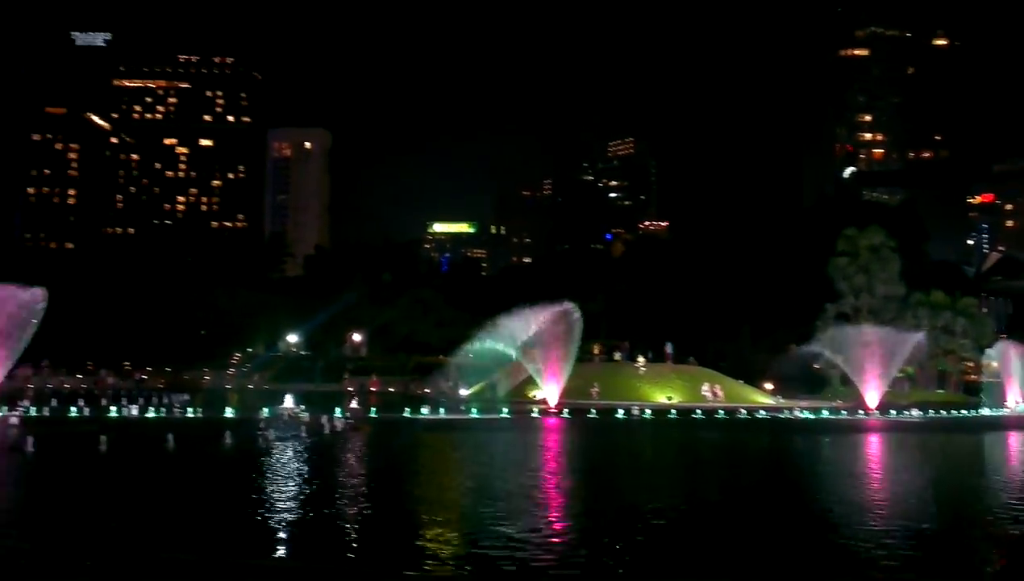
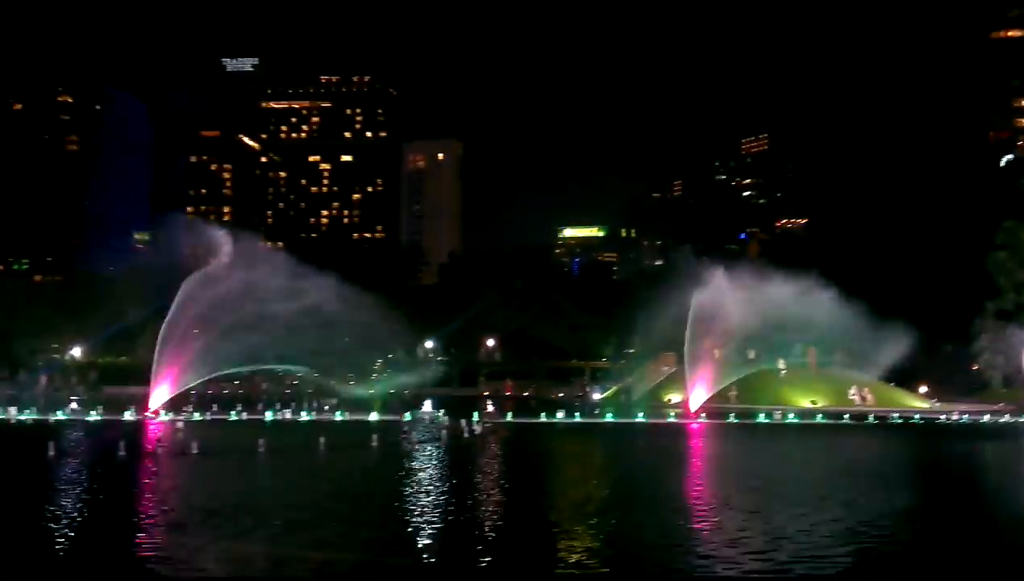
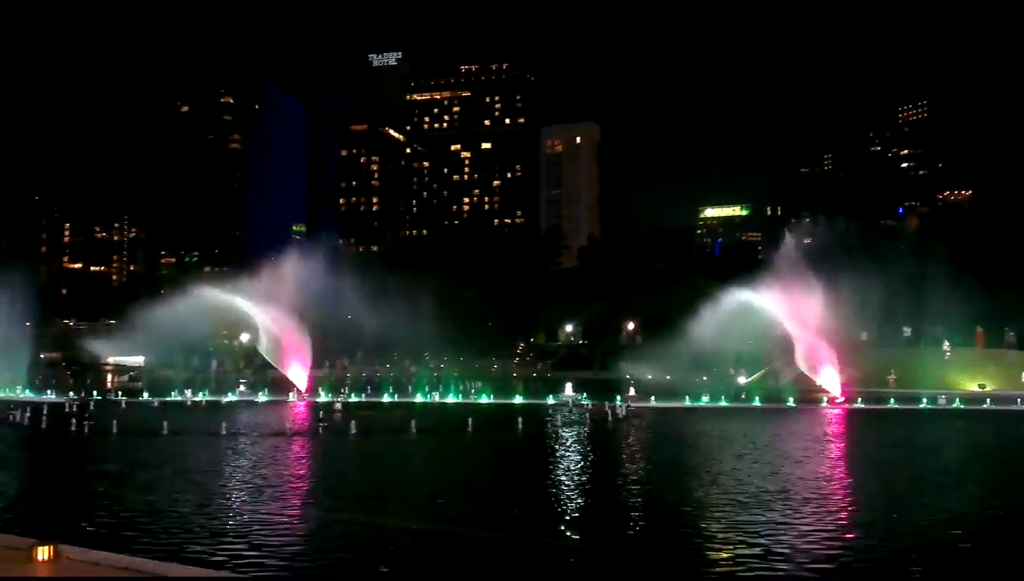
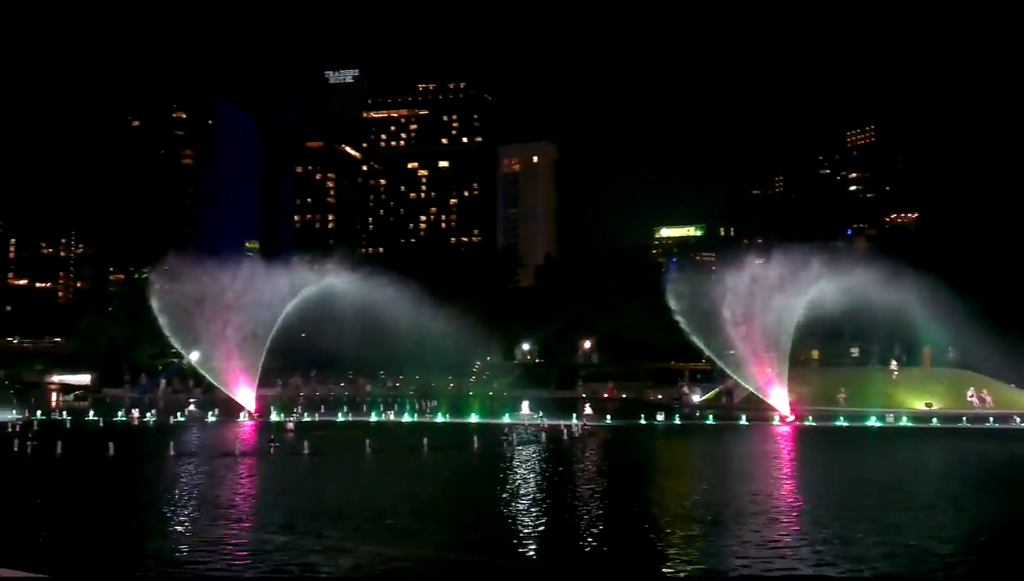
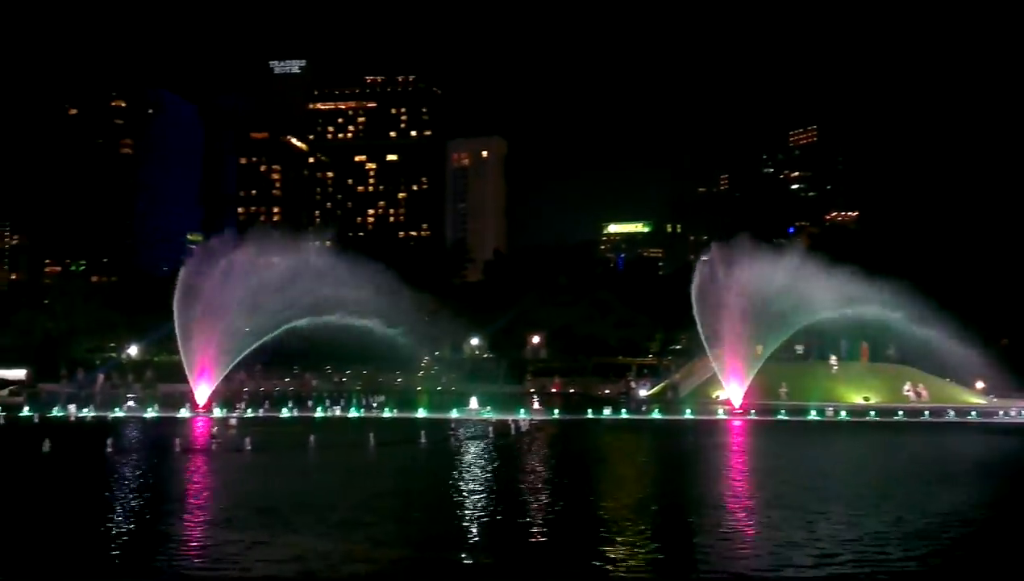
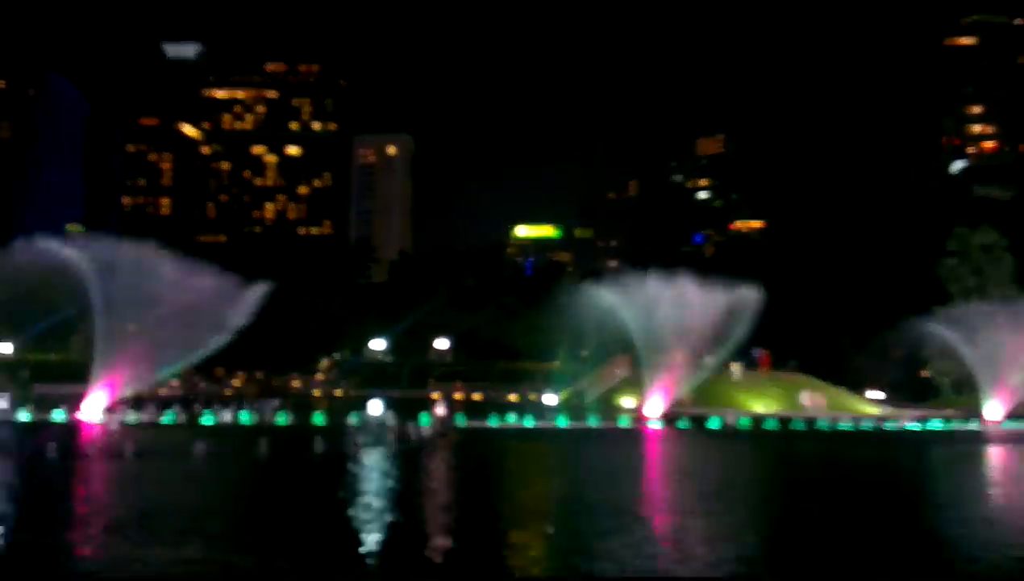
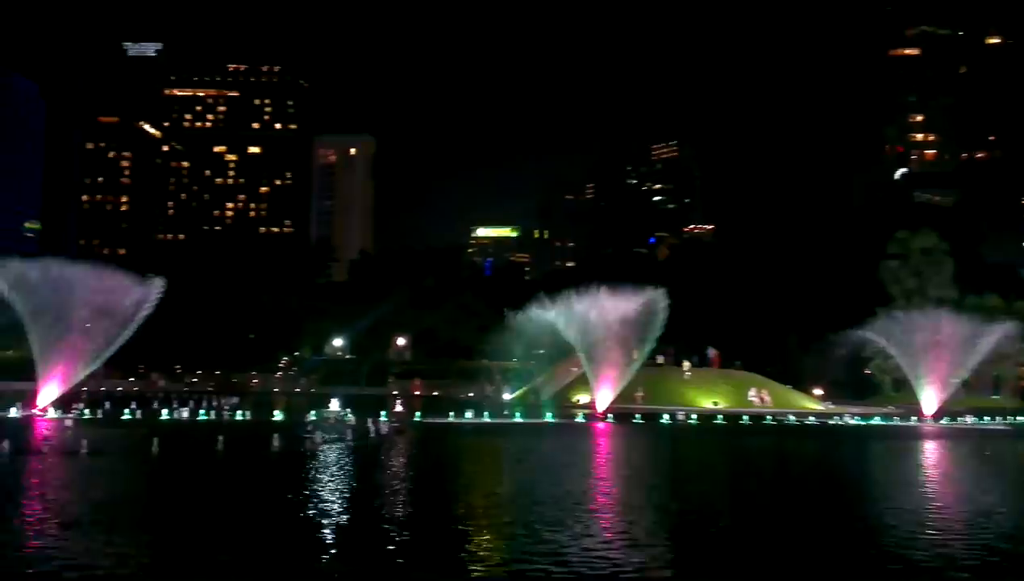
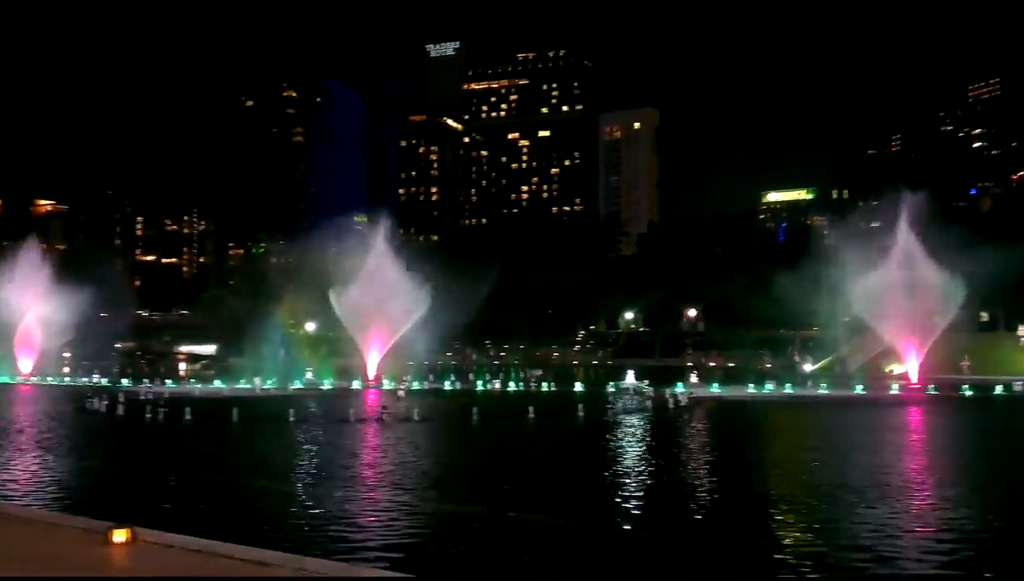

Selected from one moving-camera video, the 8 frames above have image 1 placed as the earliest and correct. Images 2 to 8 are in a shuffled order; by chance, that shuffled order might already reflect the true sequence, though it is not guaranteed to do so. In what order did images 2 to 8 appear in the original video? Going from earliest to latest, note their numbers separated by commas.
7, 6, 2, 5, 4, 3, 8
